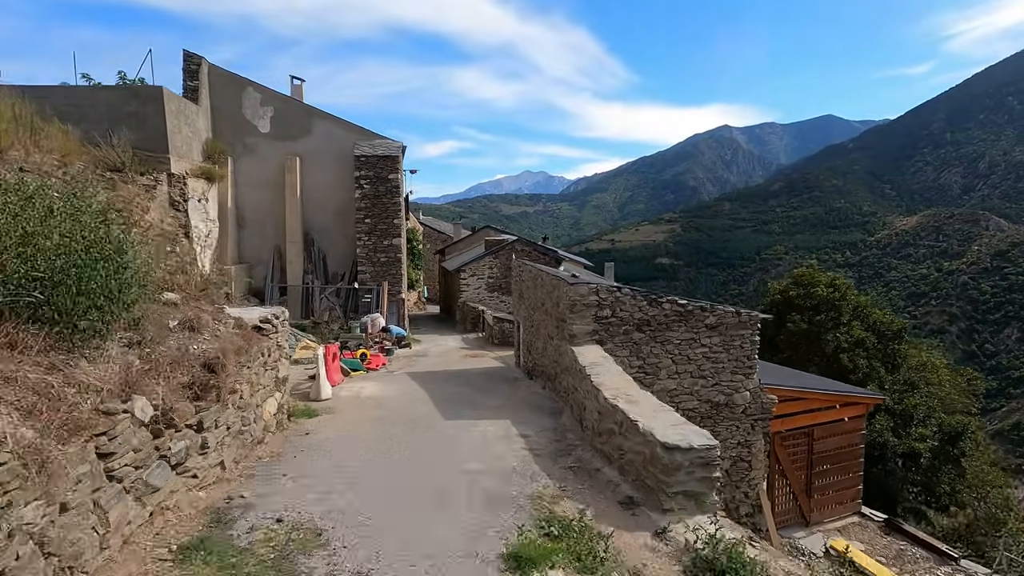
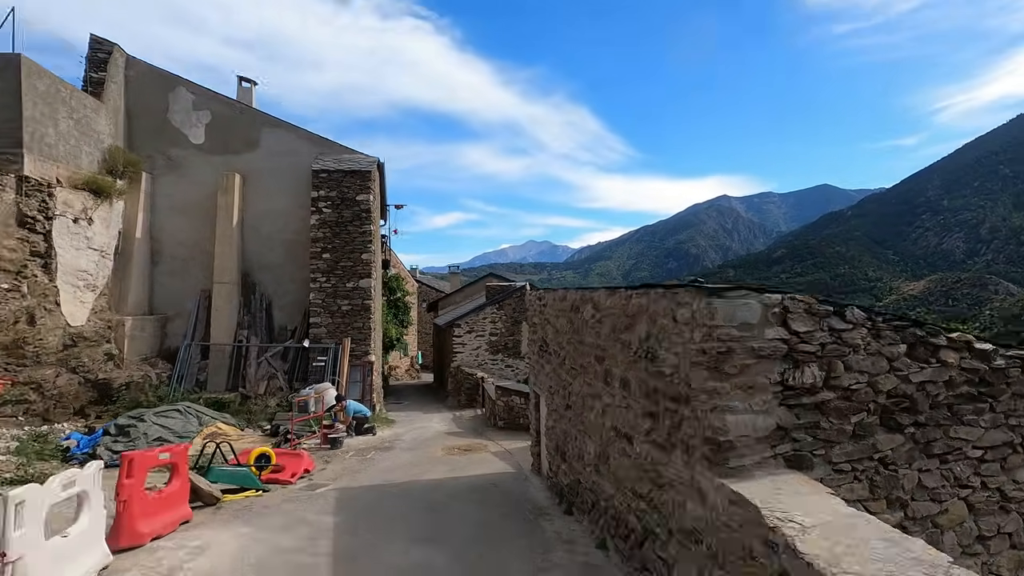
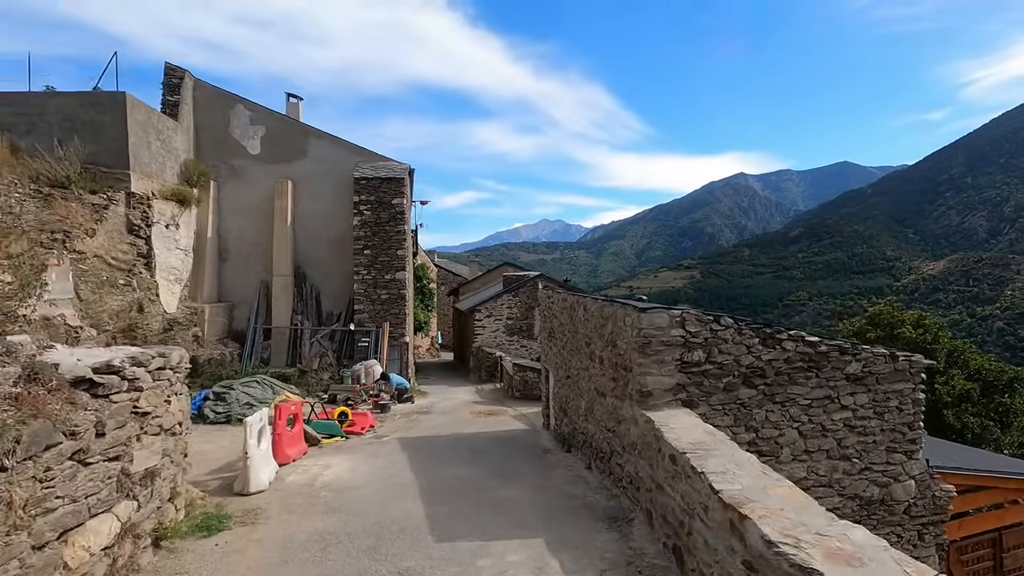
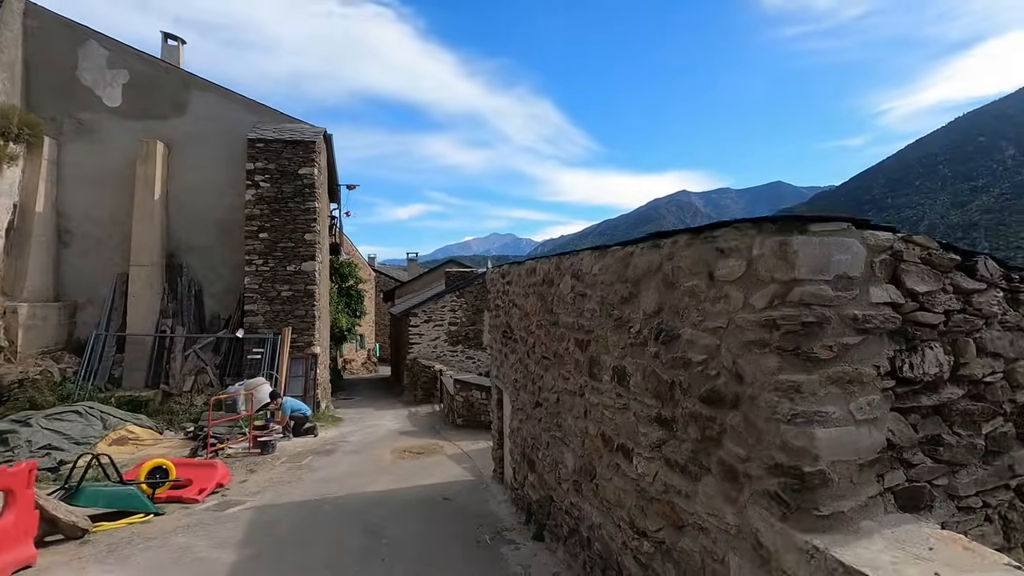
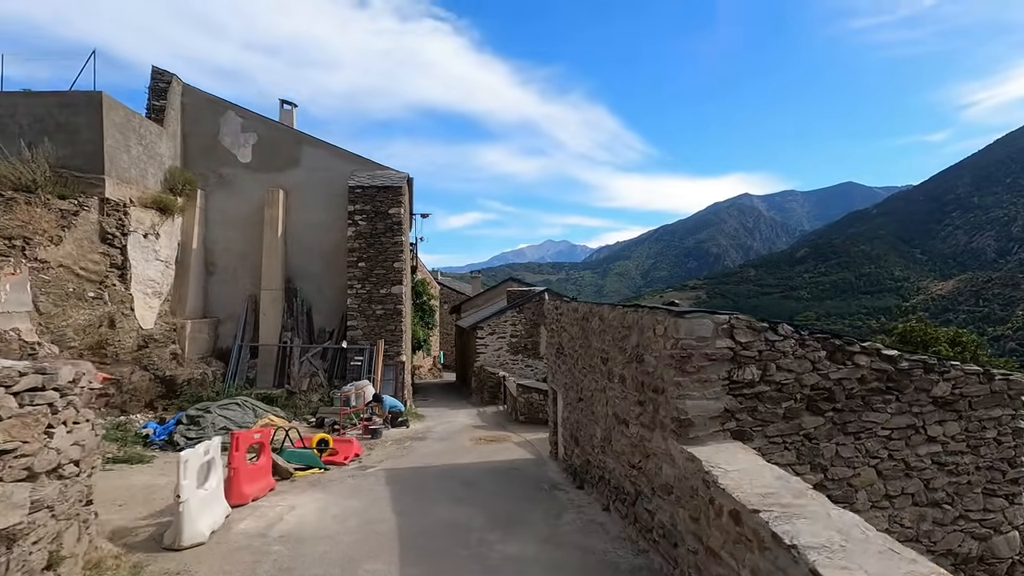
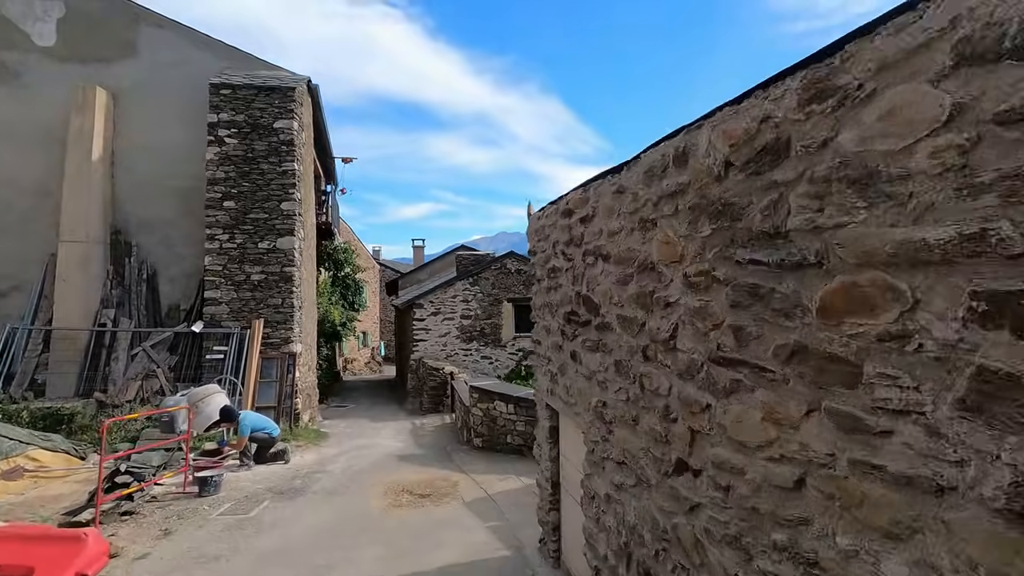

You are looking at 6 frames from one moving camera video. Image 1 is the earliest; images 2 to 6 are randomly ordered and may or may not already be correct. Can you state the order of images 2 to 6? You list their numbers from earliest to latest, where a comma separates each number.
3, 5, 2, 4, 6
